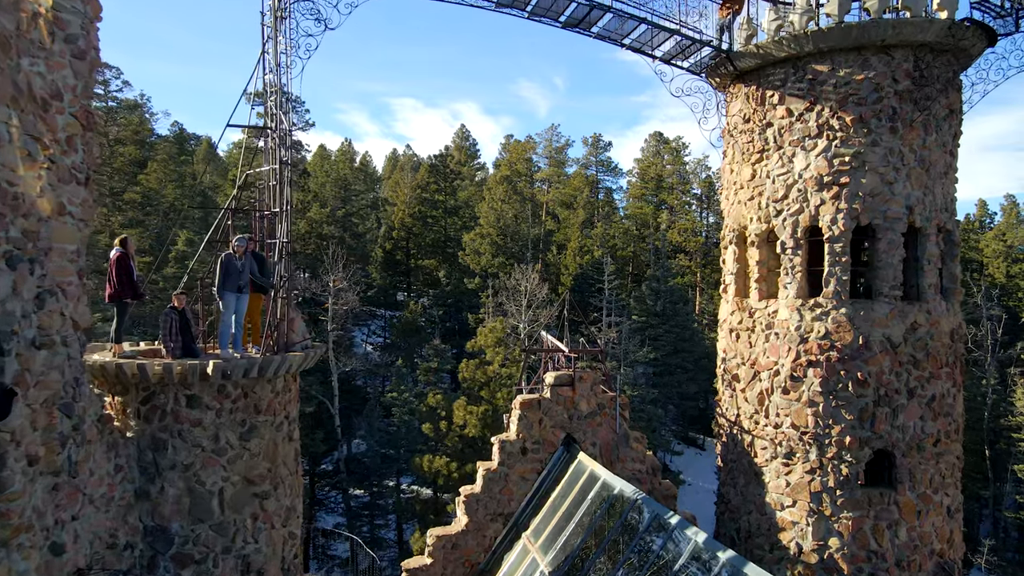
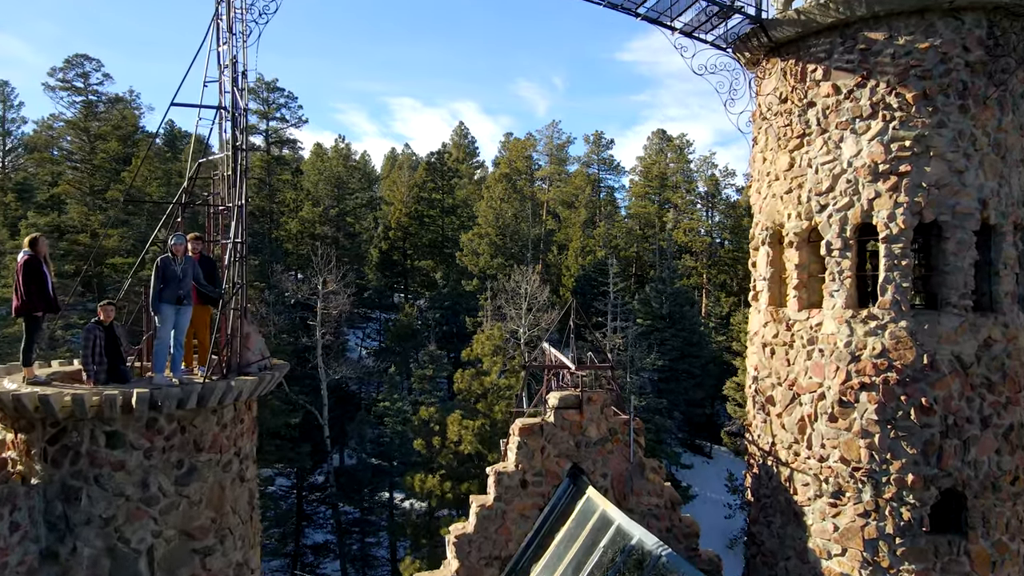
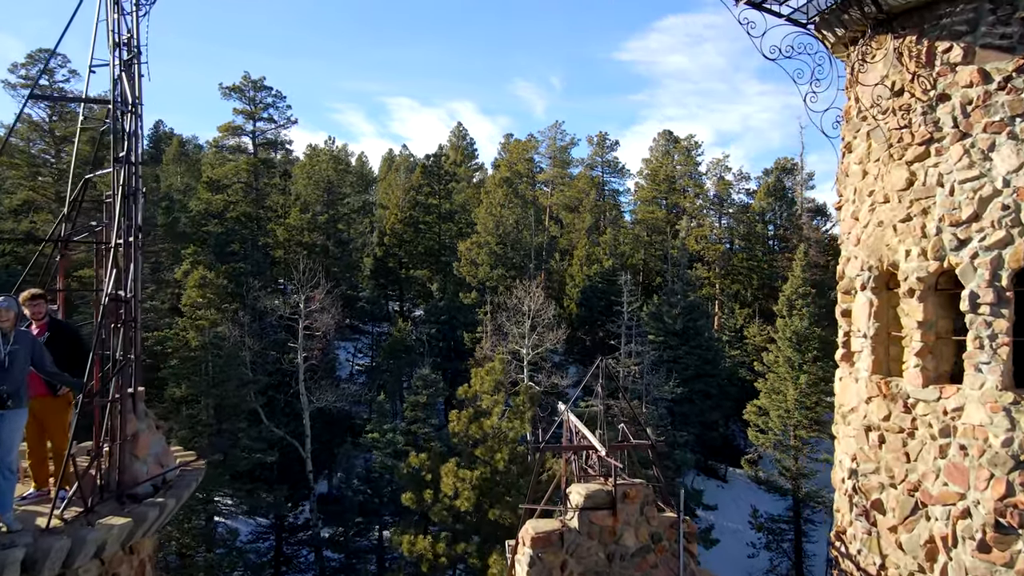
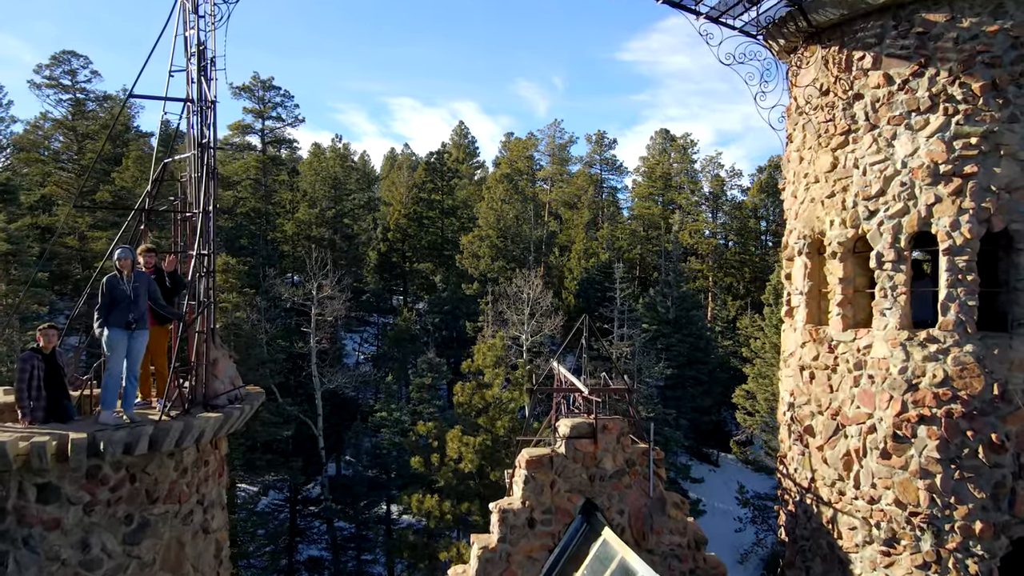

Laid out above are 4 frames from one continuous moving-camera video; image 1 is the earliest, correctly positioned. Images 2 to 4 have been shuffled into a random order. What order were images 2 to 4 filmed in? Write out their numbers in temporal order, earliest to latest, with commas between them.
2, 4, 3
